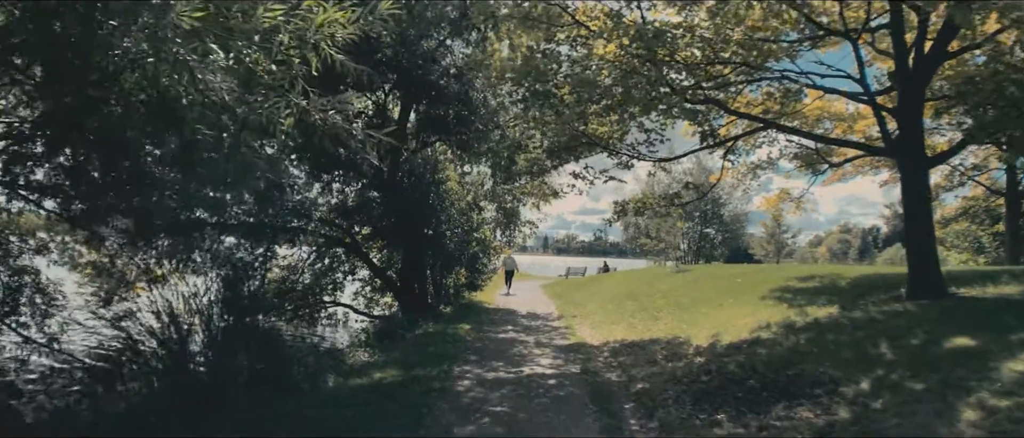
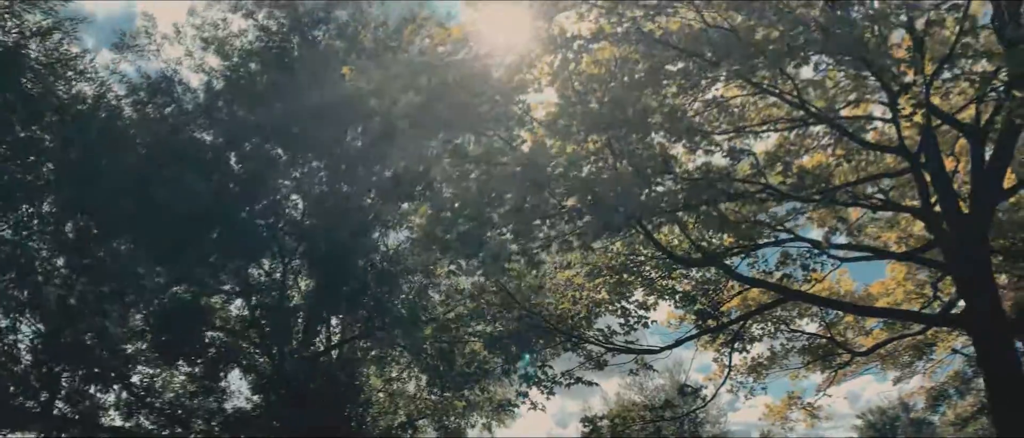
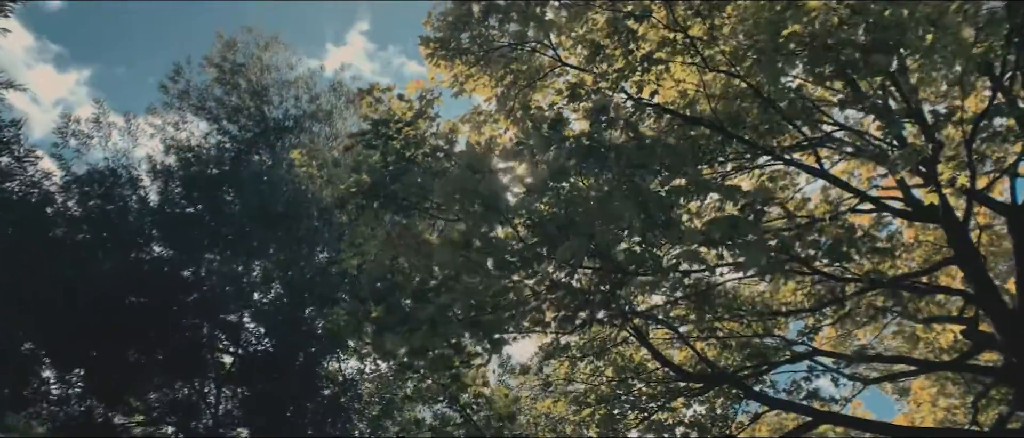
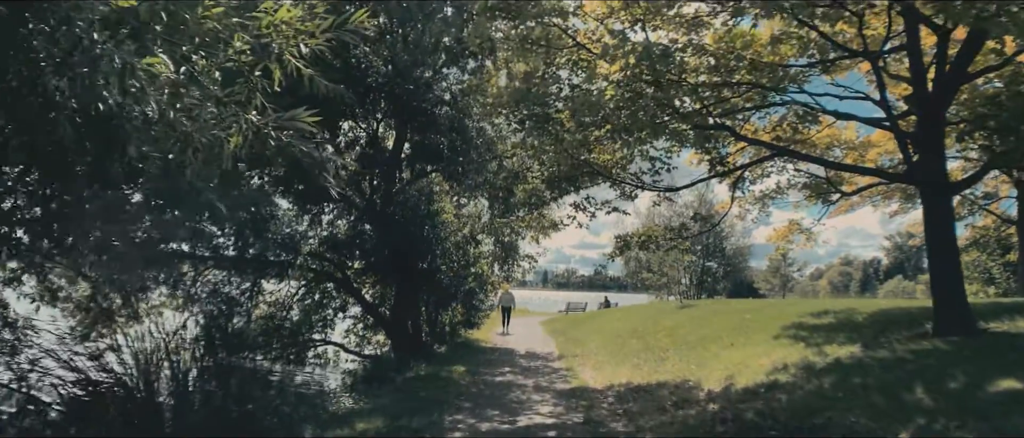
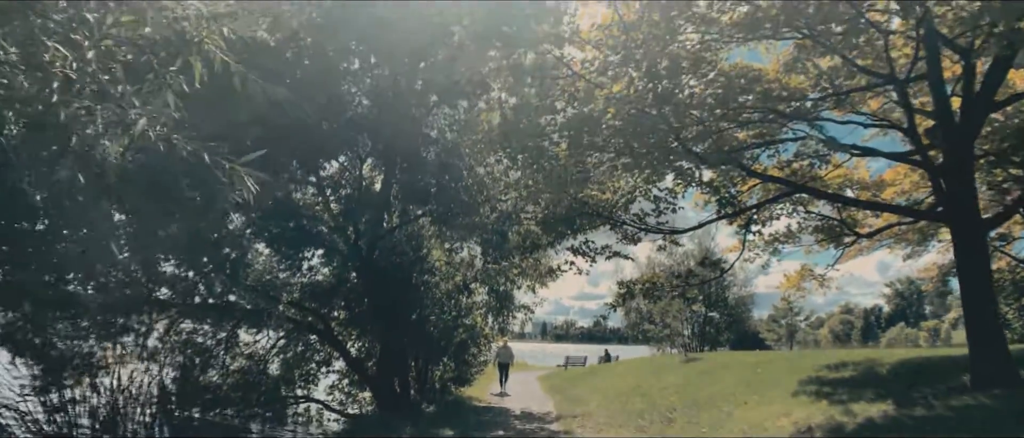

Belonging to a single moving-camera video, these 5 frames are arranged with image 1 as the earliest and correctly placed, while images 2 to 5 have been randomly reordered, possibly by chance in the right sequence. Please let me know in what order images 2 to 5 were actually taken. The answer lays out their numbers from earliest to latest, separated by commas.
4, 5, 2, 3
